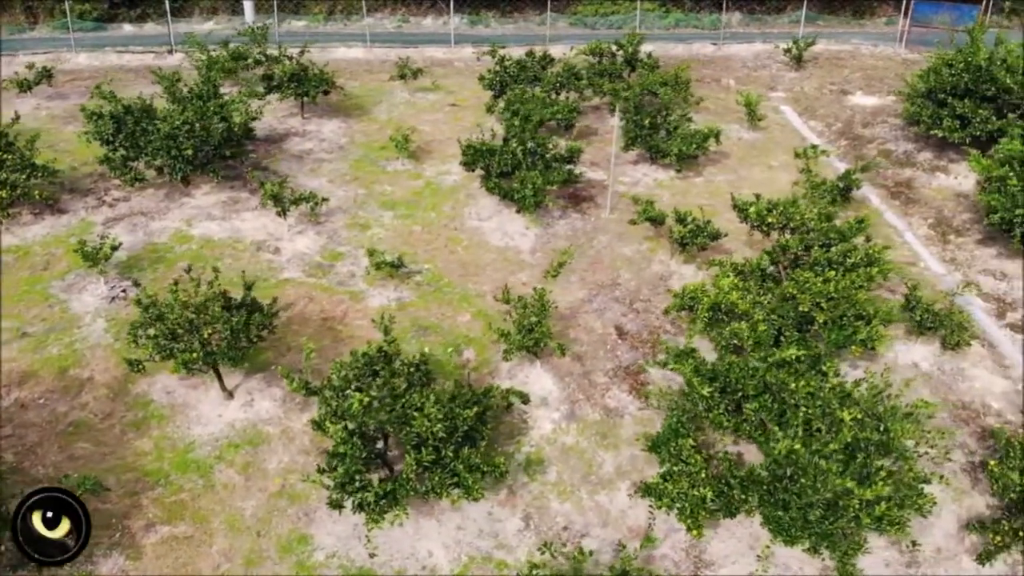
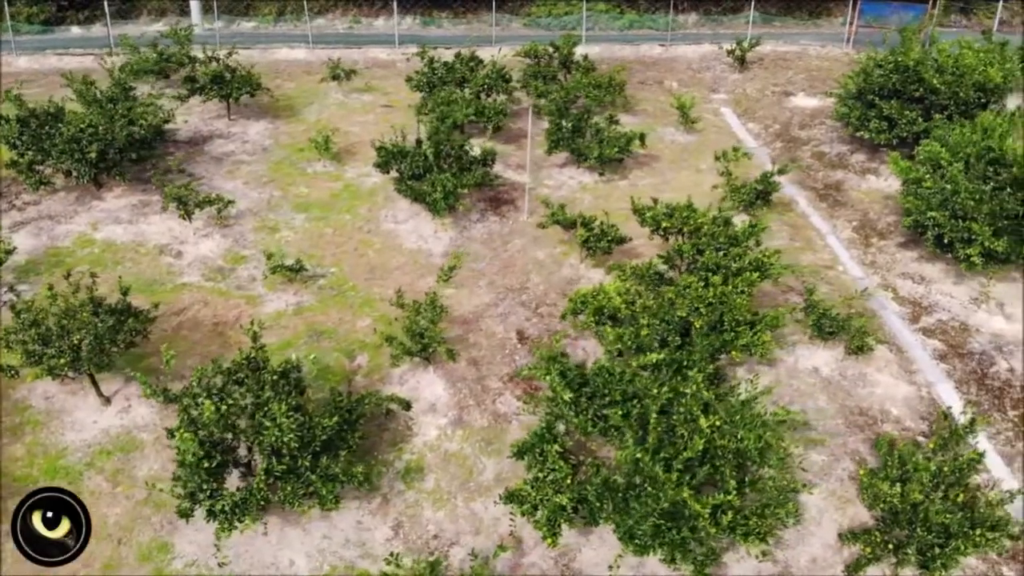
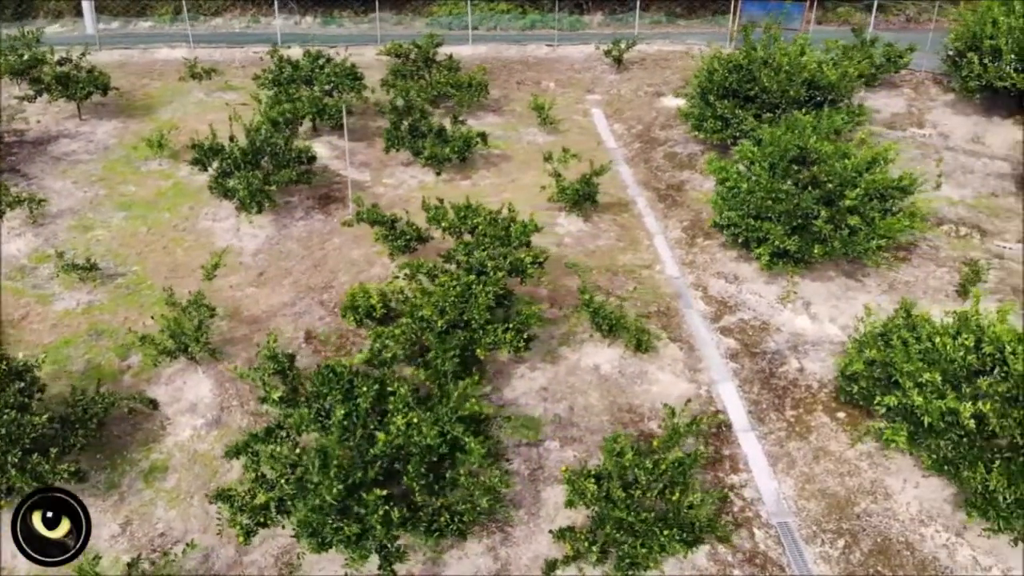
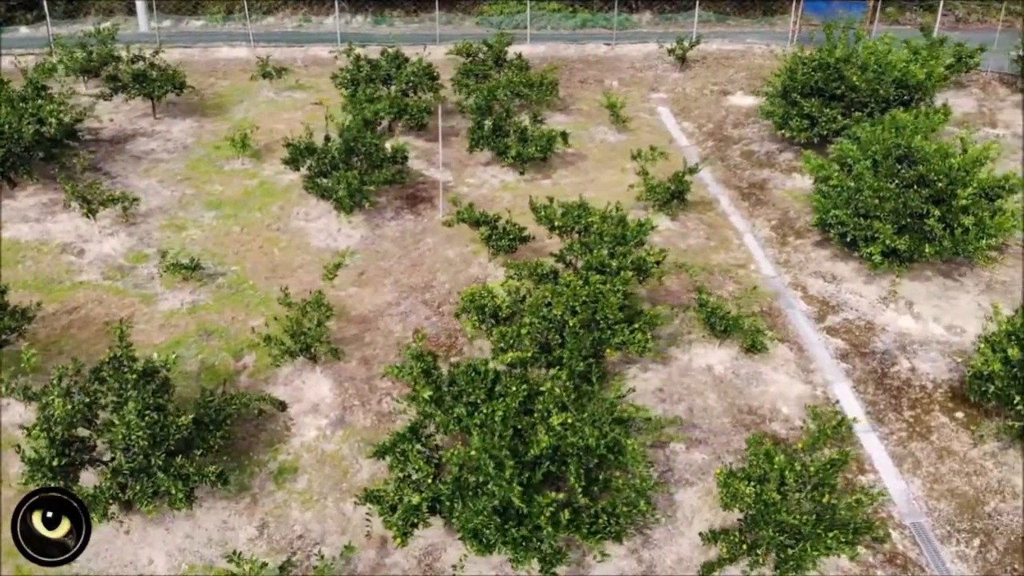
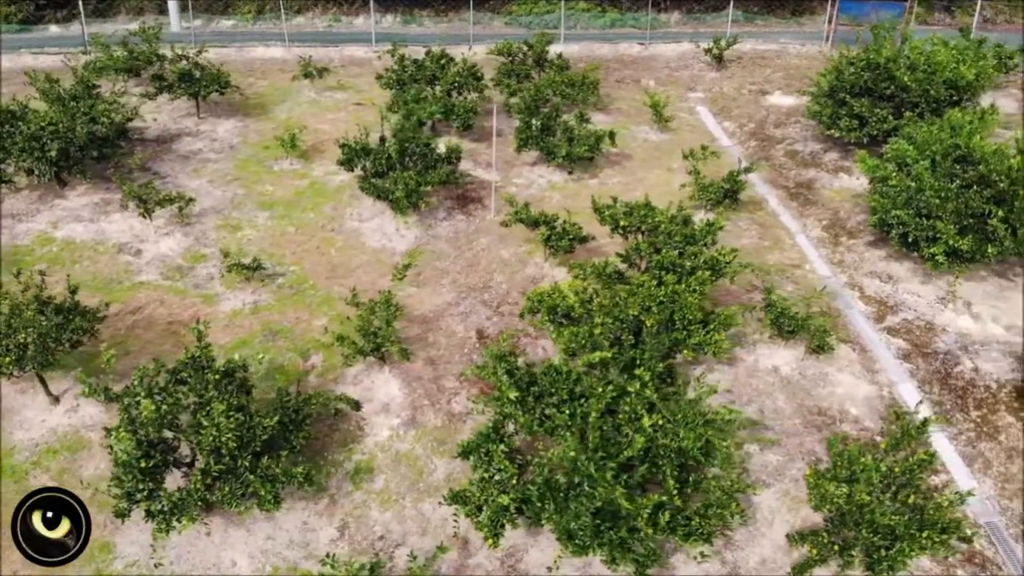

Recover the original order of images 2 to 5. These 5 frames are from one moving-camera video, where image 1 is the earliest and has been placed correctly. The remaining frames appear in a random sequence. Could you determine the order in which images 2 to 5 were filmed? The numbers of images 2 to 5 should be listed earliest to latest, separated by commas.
2, 5, 4, 3
